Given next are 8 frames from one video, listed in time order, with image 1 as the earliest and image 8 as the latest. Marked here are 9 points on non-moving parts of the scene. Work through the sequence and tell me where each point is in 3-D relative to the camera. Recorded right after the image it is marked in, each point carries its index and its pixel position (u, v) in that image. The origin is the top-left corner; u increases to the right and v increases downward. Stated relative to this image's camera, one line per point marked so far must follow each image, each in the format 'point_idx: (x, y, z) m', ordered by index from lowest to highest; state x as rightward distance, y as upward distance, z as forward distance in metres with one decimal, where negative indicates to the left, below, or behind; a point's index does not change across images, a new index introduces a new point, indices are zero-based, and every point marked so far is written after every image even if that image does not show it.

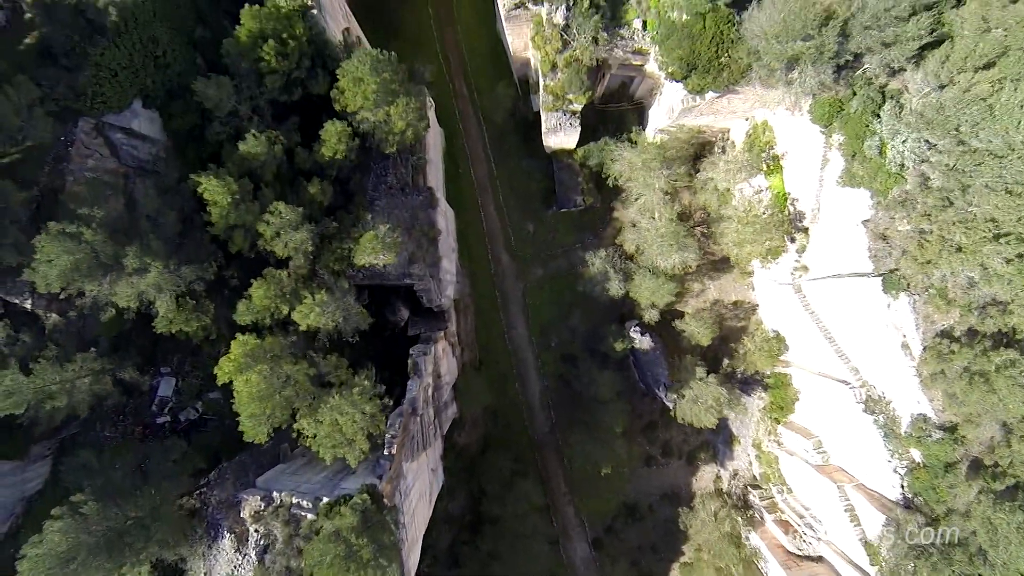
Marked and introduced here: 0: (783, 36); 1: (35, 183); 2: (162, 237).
0: (+12.3, +11.1, +18.7) m
1: (-21.2, +4.7, +18.6) m
2: (-16.1, +2.4, +19.2) m
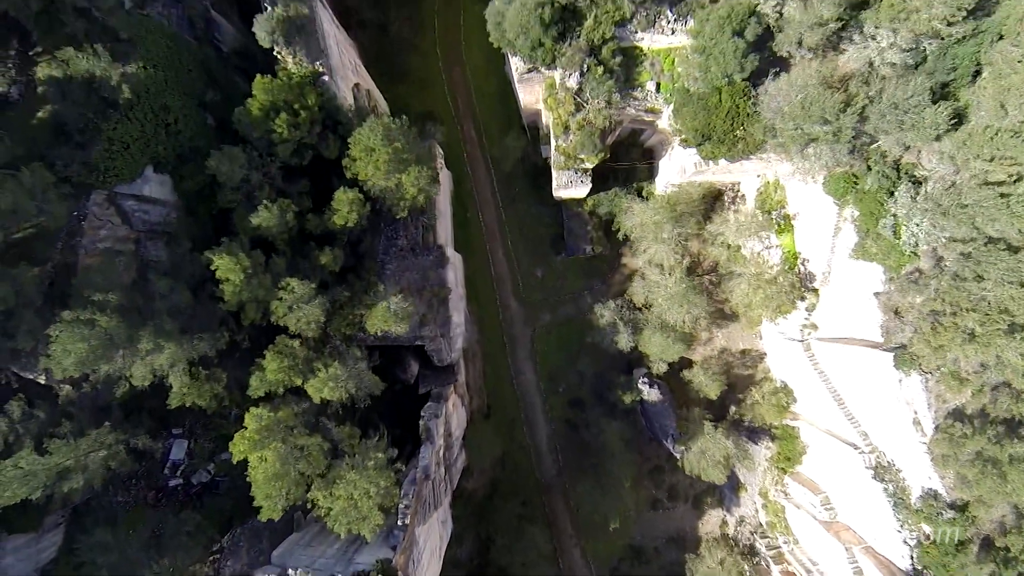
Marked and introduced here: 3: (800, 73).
0: (+13.0, +7.6, +18.6) m
1: (-20.5, +1.2, +18.5) m
2: (-15.5, -1.1, +19.2) m
3: (+13.2, +9.2, +19.1) m
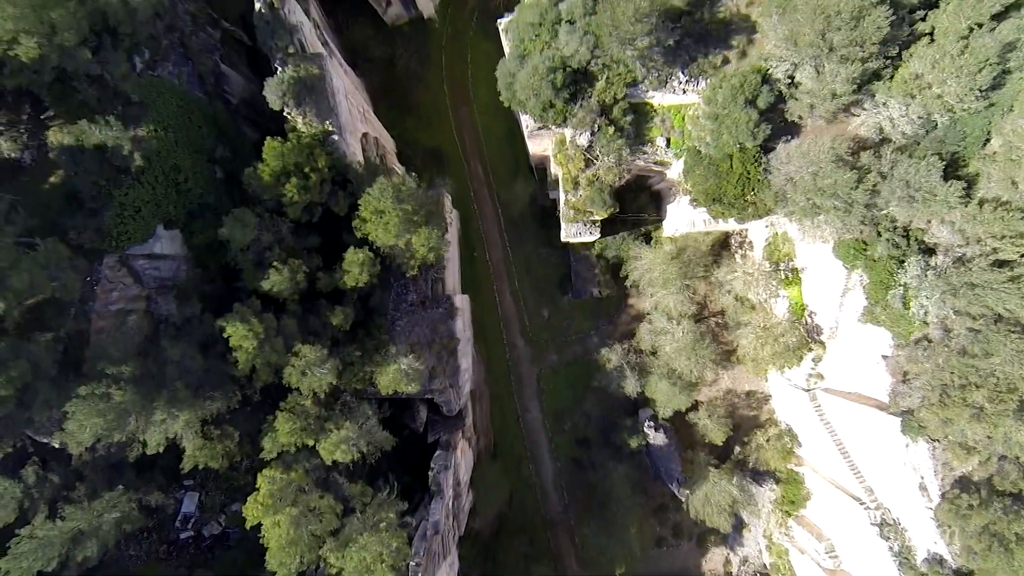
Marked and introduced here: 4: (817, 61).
0: (+13.5, +4.5, +18.7) m
1: (-20.0, -1.7, +18.6) m
2: (-15.0, -4.1, +19.3) m
3: (+13.7, +6.1, +19.1) m
4: (+13.6, +10.2, +18.7) m
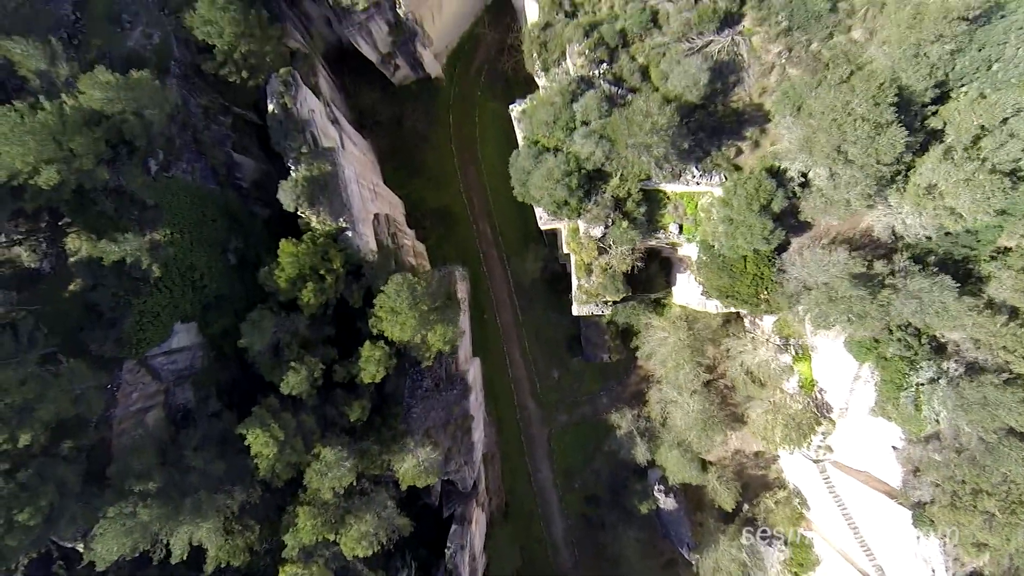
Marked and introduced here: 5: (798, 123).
0: (+14.2, -0.2, +18.9) m
1: (-19.2, -6.7, +18.8) m
2: (-14.2, -9.0, +19.6) m
3: (+14.5, +1.4, +19.3) m
4: (+14.3, +5.5, +18.8) m
5: (+13.4, +7.6, +19.6) m
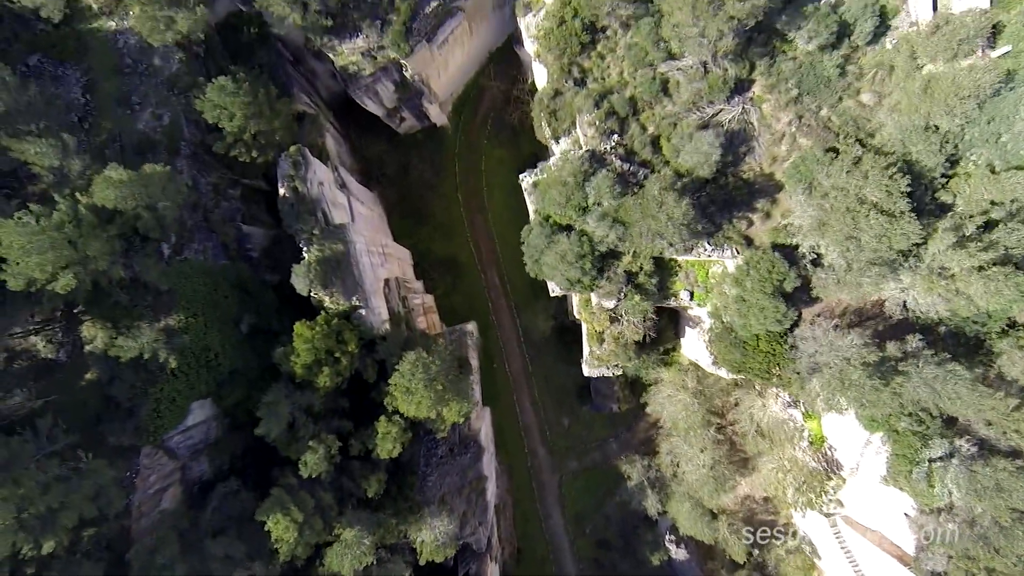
0: (+14.9, -3.9, +19.0) m
1: (-18.4, -10.8, +19.0) m
2: (-13.4, -13.0, +19.7) m
3: (+15.1, -2.2, +19.4) m
4: (+14.9, +1.8, +18.9) m
5: (+14.0, +4.0, +19.6) m
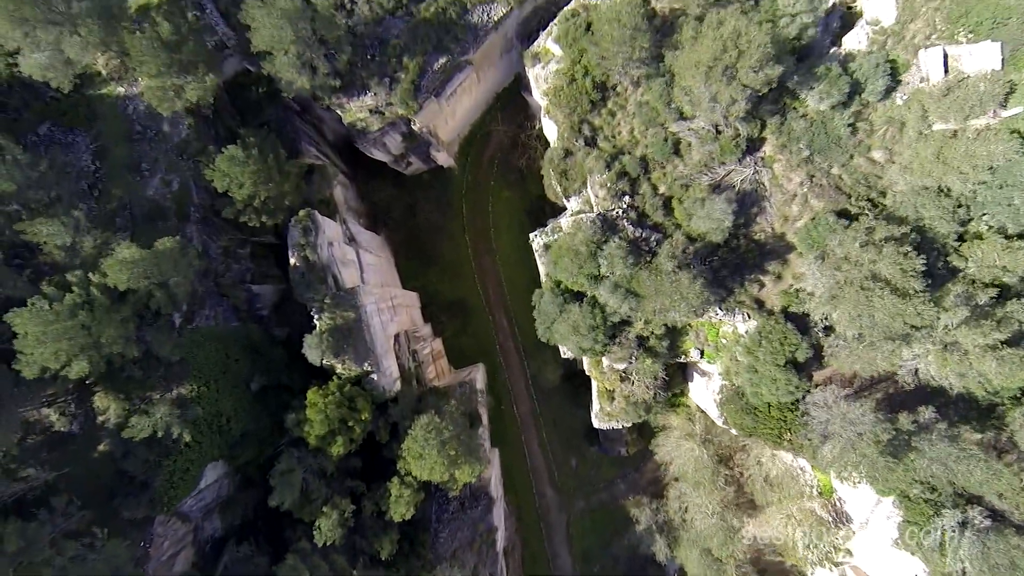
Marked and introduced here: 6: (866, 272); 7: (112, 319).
0: (+15.5, -7.1, +19.0) m
1: (-17.8, -14.2, +19.1) m
2: (-12.8, -16.3, +19.9) m
3: (+15.7, -5.4, +19.4) m
4: (+15.5, -1.4, +18.9) m
5: (+14.6, +0.7, +19.6) m
6: (+15.9, +0.7, +18.8) m
7: (-16.6, -1.3, +17.4) m
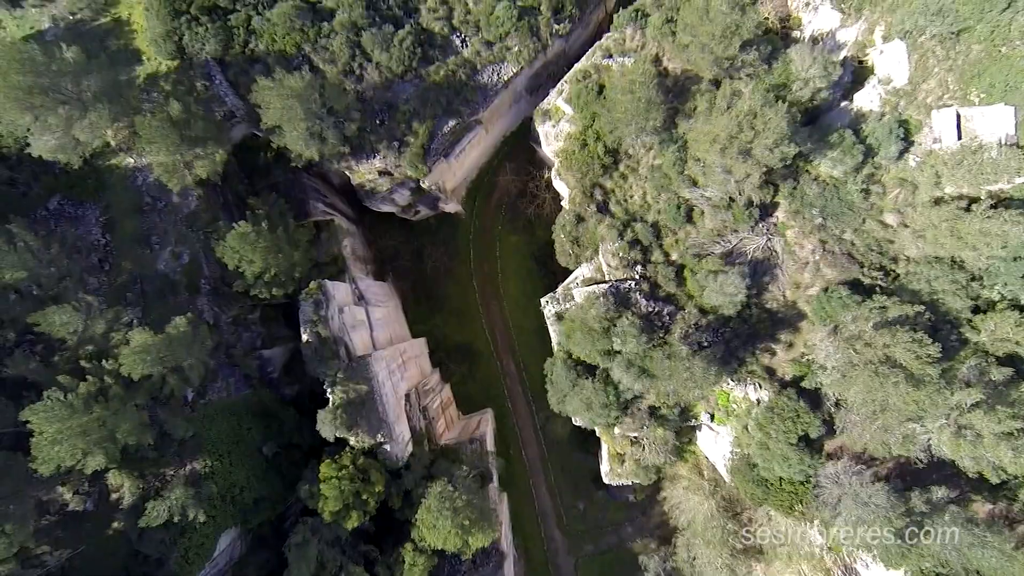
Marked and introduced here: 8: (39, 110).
0: (+16.1, -10.6, +19.1) m
1: (-17.2, -17.8, +19.2) m
2: (-12.1, -20.0, +20.0) m
3: (+16.3, -9.0, +19.5) m
4: (+16.1, -5.0, +18.9) m
5: (+15.2, -2.8, +19.6) m
6: (+16.5, -2.9, +18.8) m
7: (-16.0, -4.9, +17.4) m
8: (-19.7, +7.5, +17.5) m
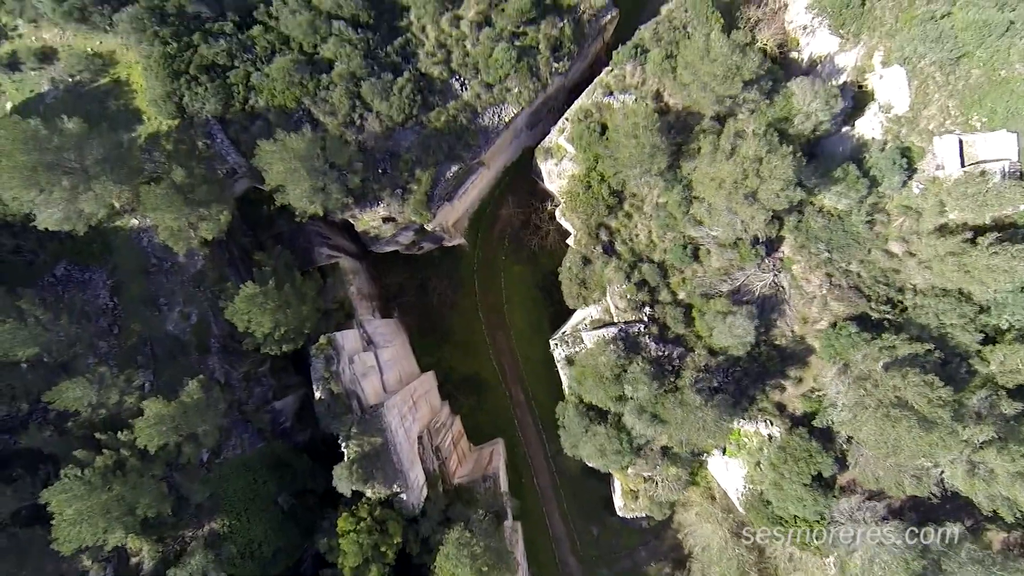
0: (+17.0, -12.4, +19.3) m
1: (-16.0, -20.8, +19.4) m
2: (-10.9, -22.8, +20.2) m
3: (+17.1, -10.7, +19.6) m
4: (+16.8, -6.7, +19.0) m
5: (+15.7, -4.6, +19.7) m
6: (+17.1, -4.6, +18.8) m
7: (-15.4, -7.9, +17.4) m
8: (-19.5, +4.3, +17.5) m
